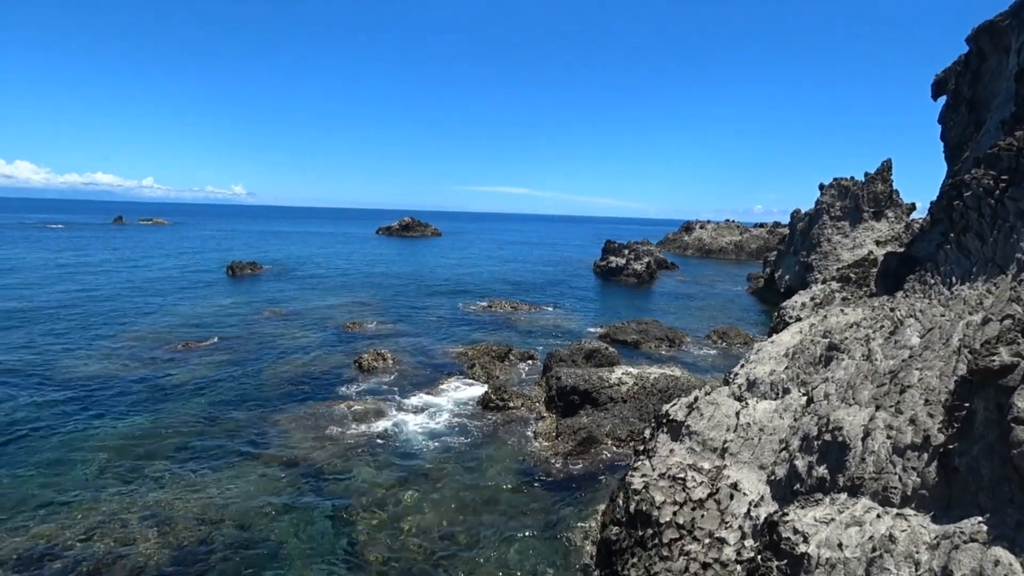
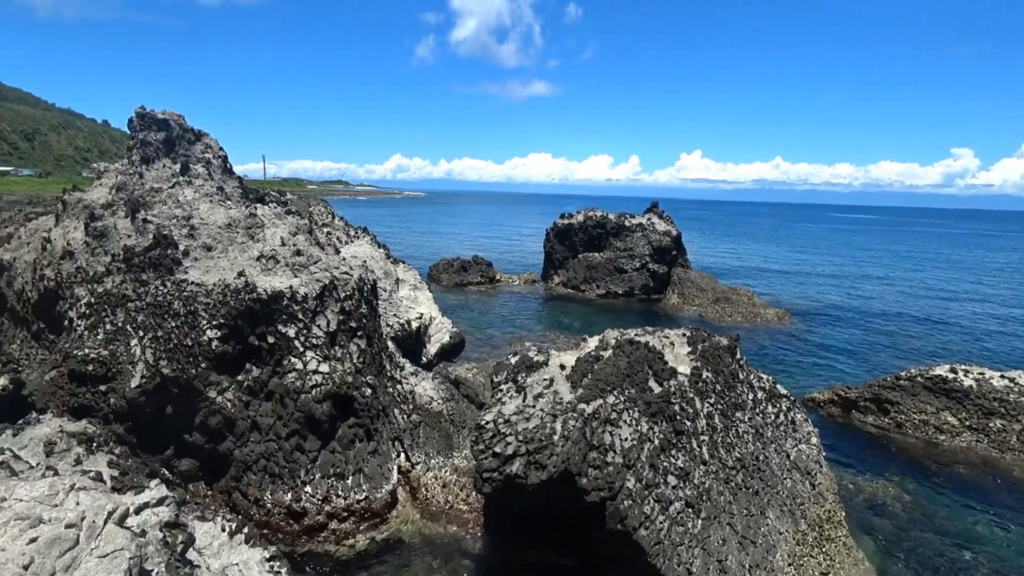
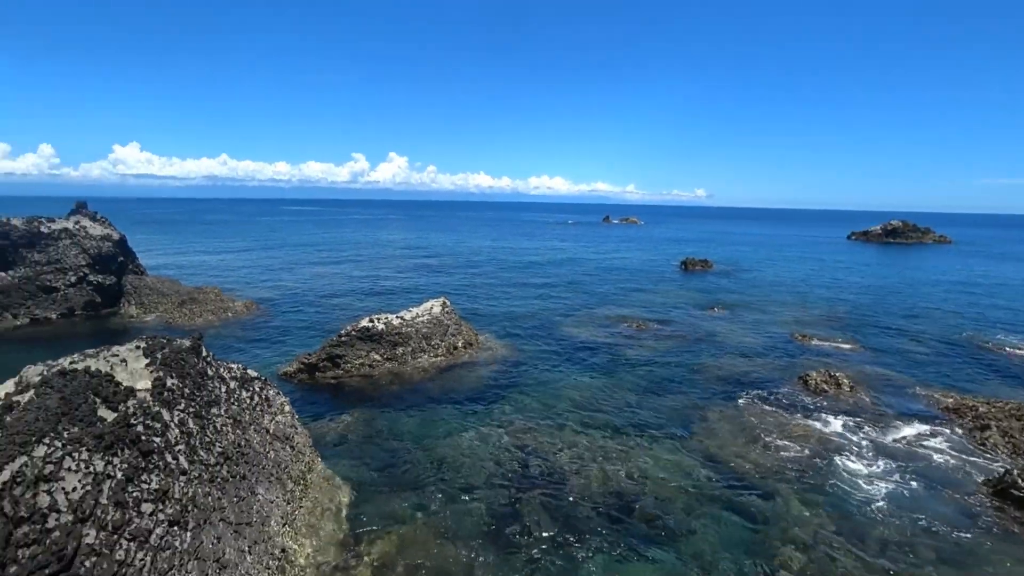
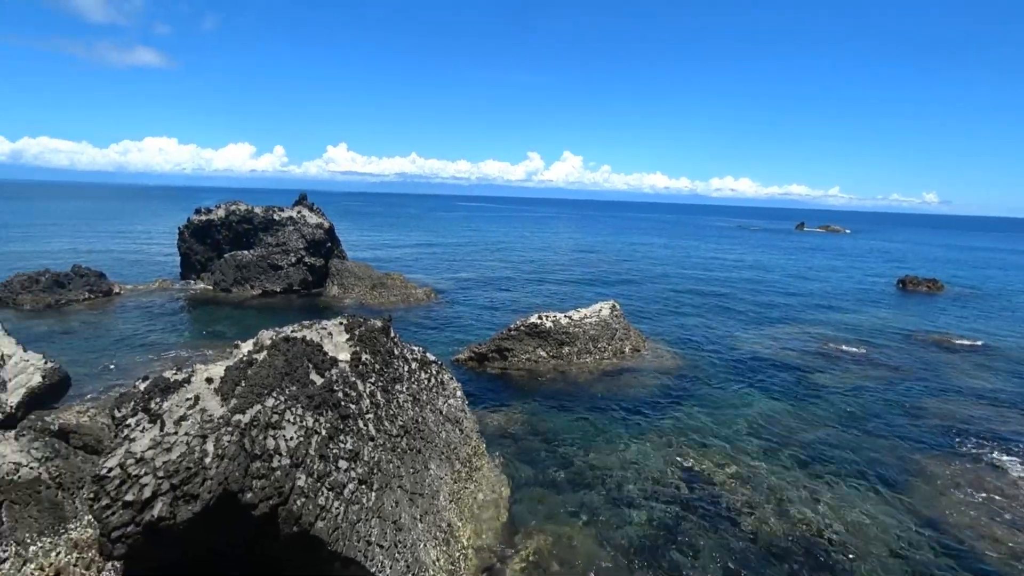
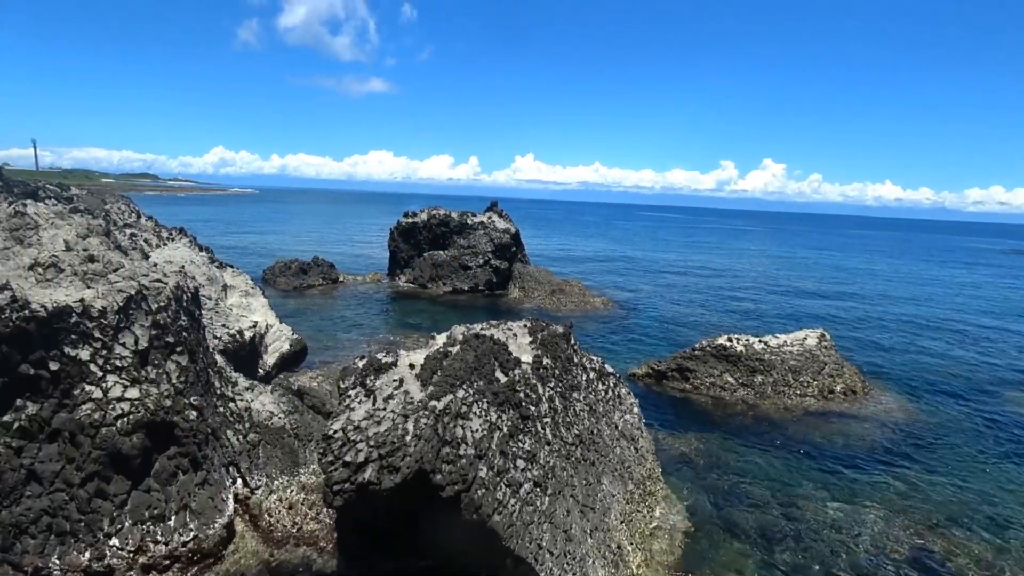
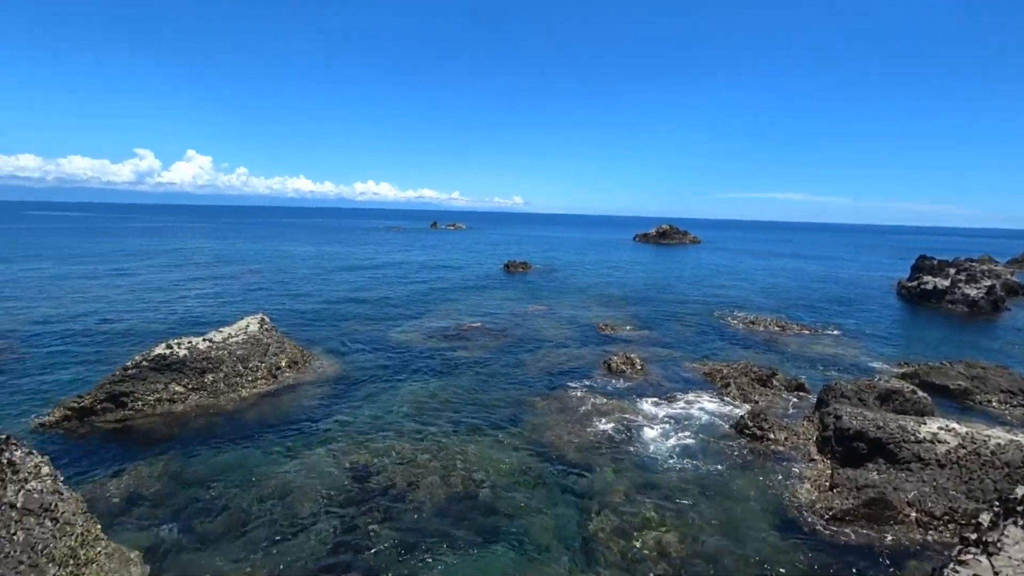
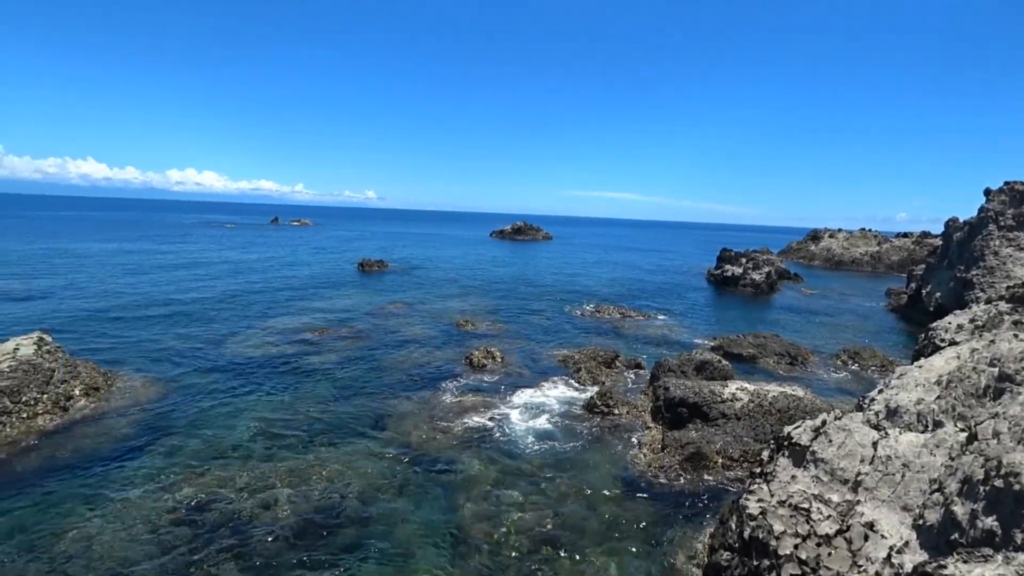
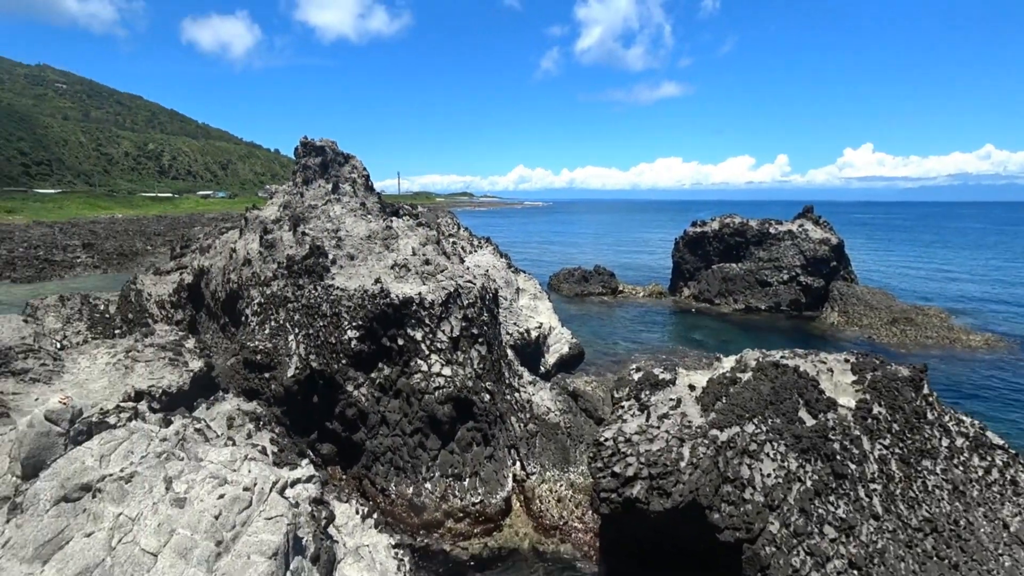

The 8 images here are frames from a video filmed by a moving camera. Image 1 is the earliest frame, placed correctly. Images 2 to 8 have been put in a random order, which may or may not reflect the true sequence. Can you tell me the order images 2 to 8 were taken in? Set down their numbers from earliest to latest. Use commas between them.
7, 6, 3, 4, 5, 2, 8
